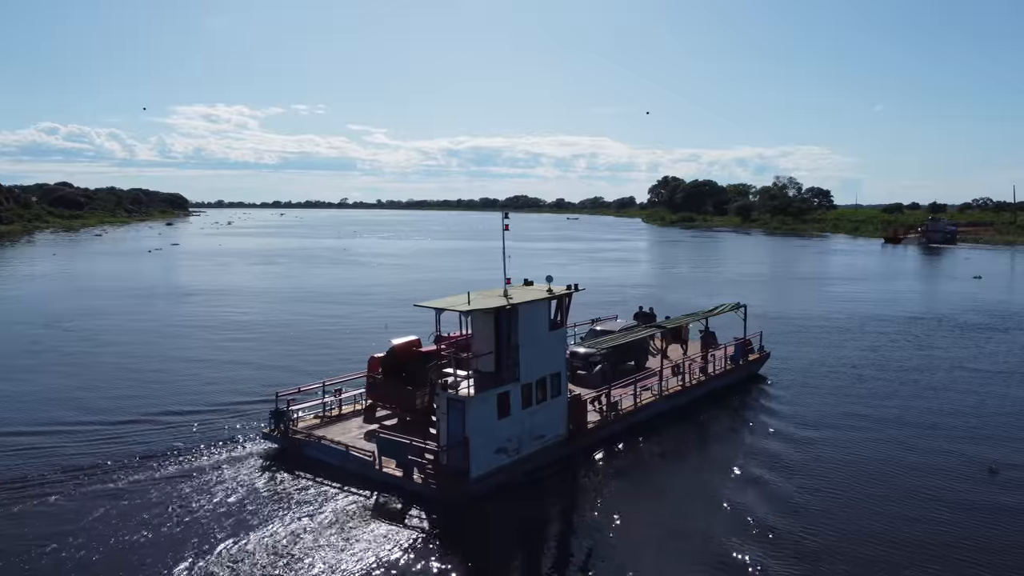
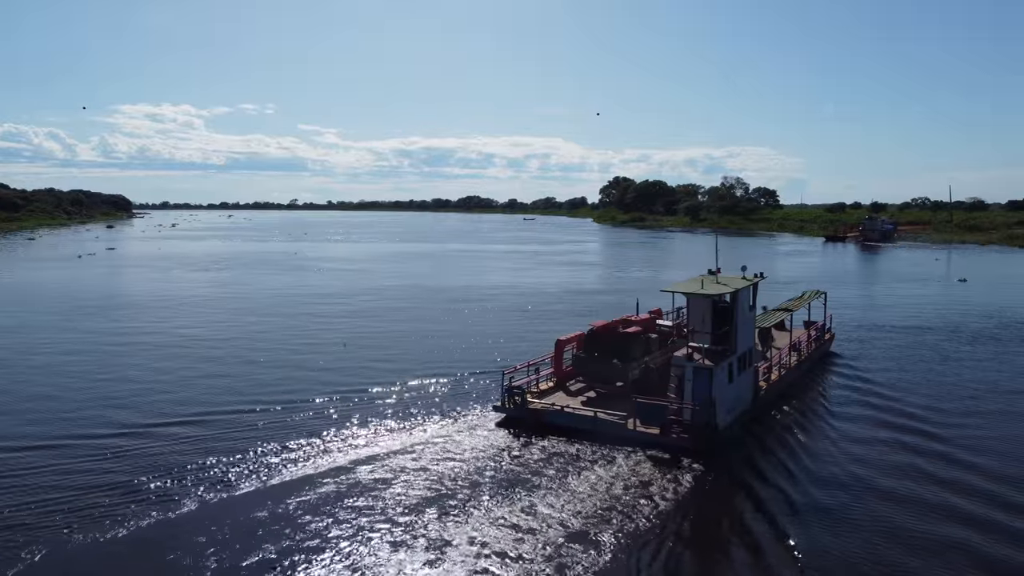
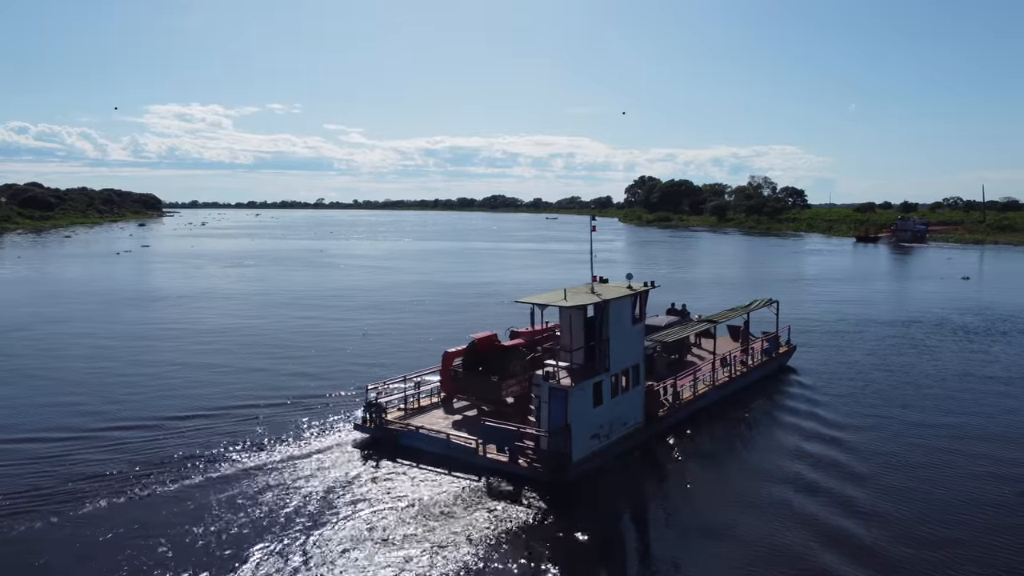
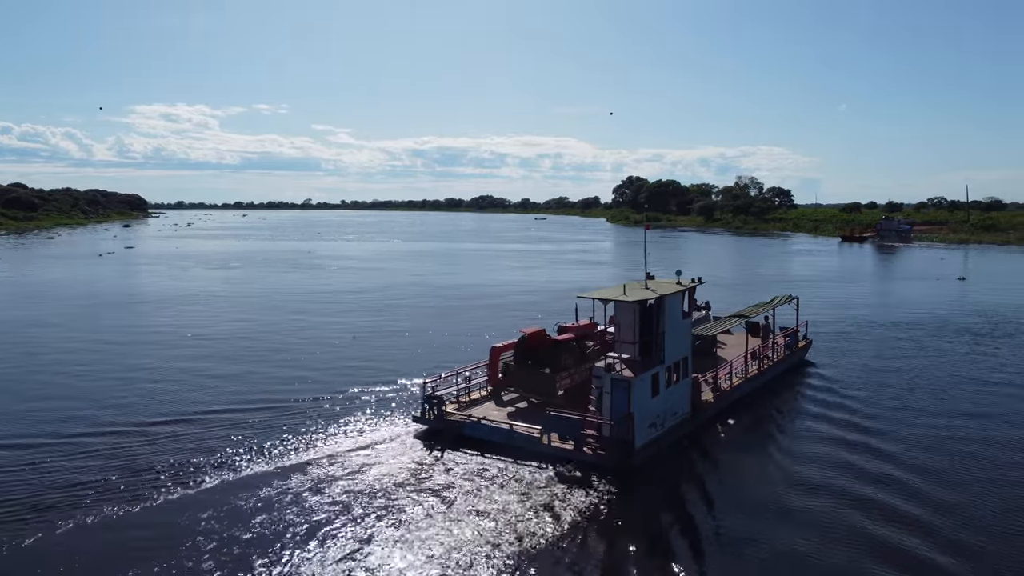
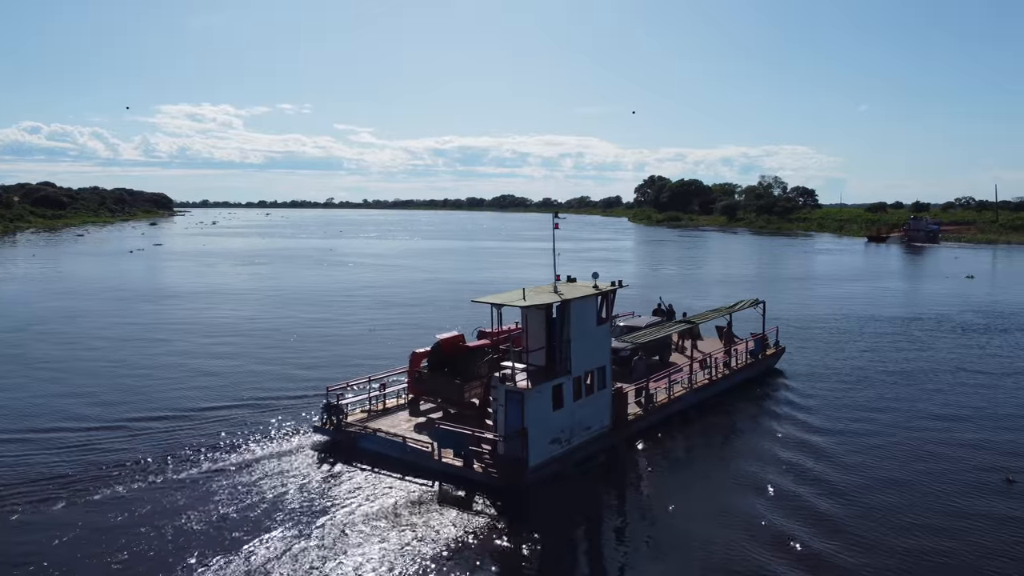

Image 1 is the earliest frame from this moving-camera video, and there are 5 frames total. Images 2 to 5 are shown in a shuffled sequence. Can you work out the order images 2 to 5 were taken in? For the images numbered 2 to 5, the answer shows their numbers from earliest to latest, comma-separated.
5, 3, 4, 2
